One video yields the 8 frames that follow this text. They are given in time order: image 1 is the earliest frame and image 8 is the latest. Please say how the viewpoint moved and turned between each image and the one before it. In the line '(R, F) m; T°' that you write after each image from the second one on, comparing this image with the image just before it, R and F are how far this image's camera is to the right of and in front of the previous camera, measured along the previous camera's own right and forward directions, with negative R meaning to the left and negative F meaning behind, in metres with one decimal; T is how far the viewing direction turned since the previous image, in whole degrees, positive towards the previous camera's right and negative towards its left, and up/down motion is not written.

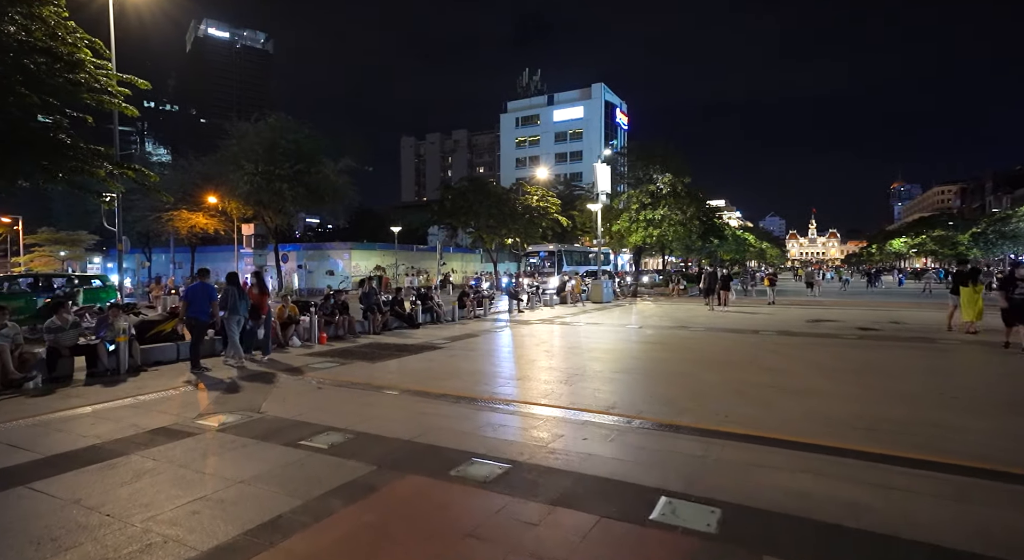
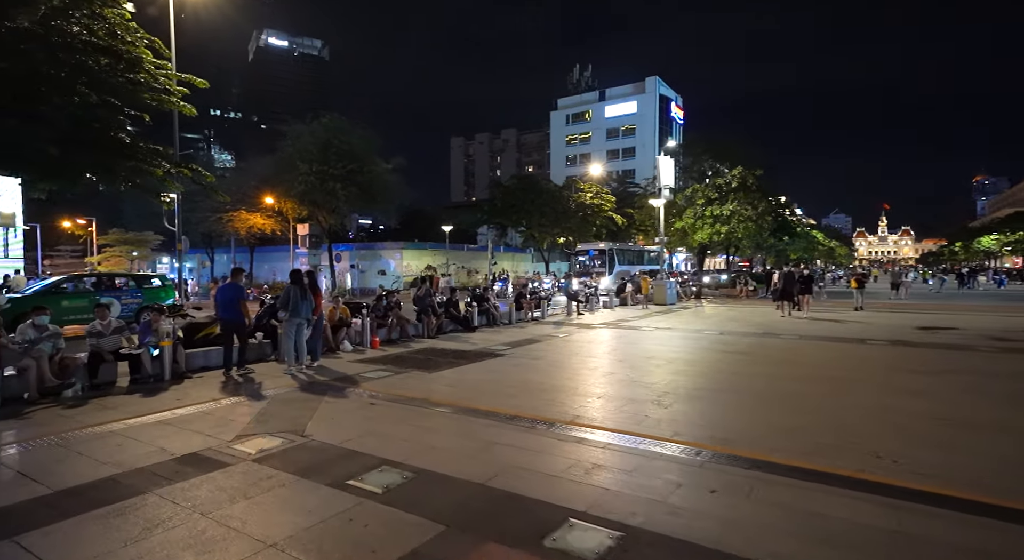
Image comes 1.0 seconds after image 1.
(-0.4, +1.1) m; -5°
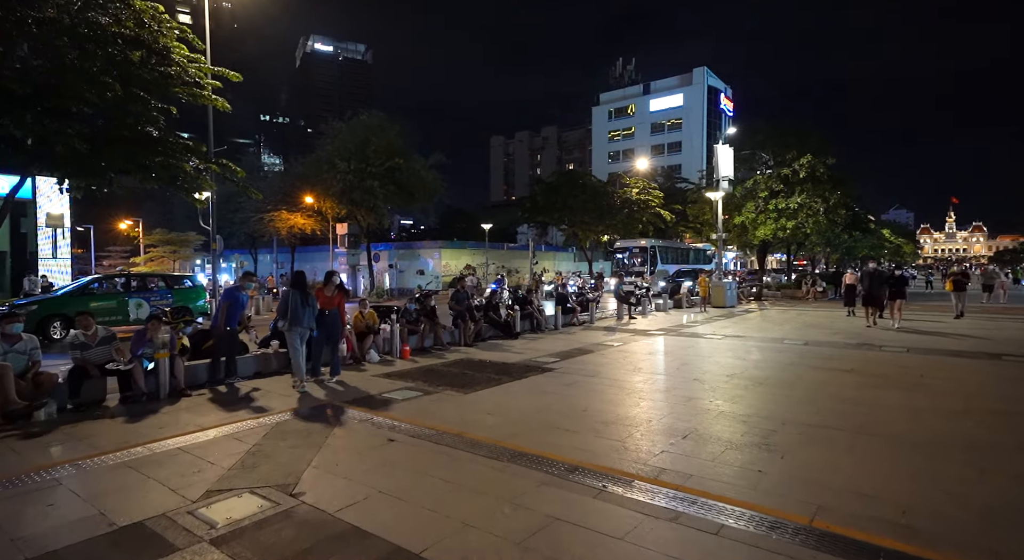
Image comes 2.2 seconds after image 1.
(-0.2, +1.6) m; -4°
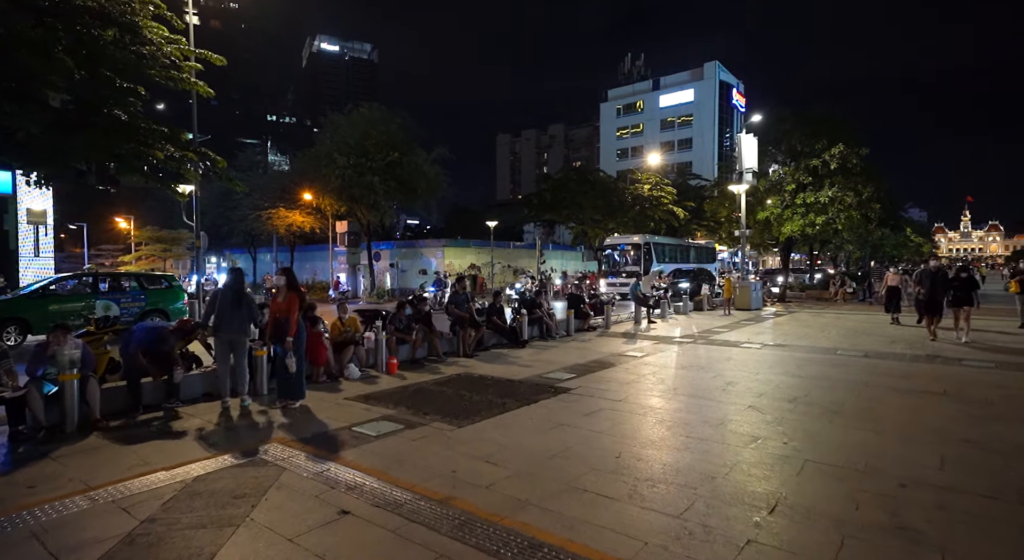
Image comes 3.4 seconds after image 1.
(0.0, +1.7) m; -1°
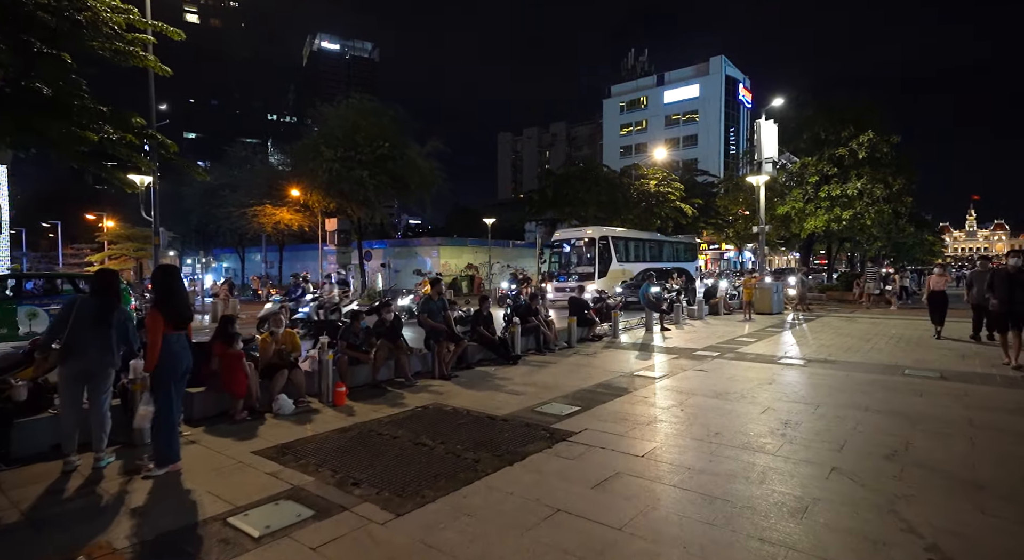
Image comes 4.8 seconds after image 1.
(+0.2, +2.2) m; 0°
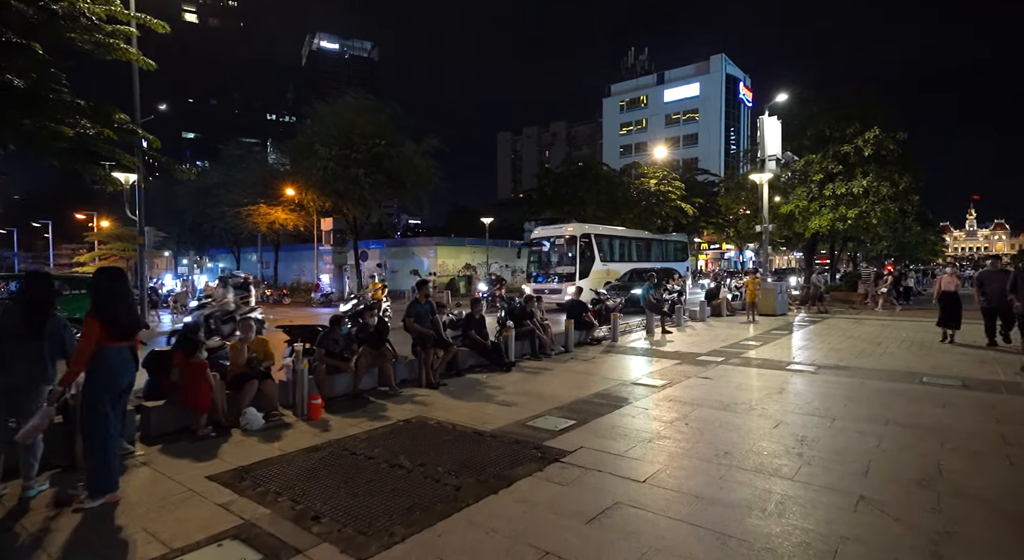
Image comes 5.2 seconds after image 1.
(+0.1, +0.6) m; 0°
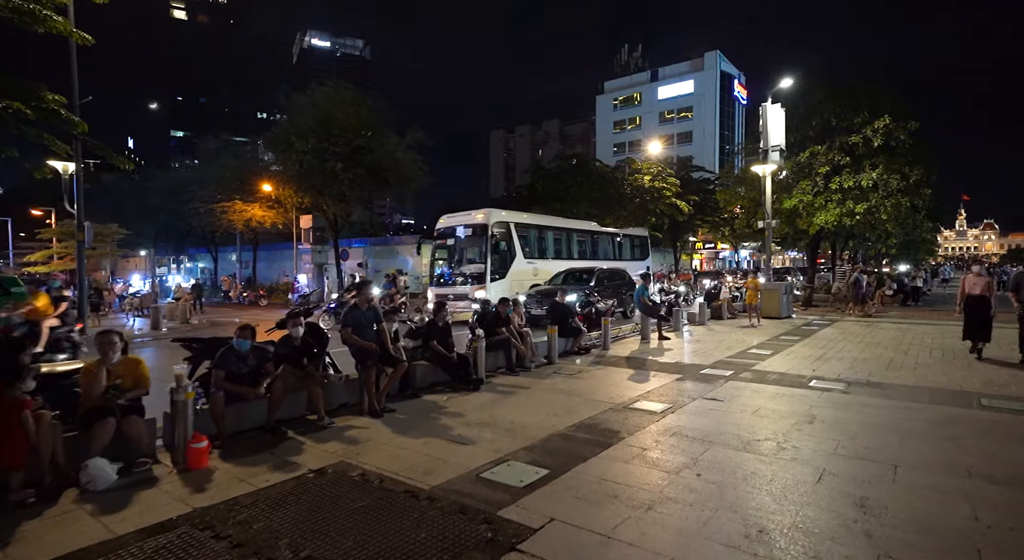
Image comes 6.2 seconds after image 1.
(+0.4, +1.7) m; +1°
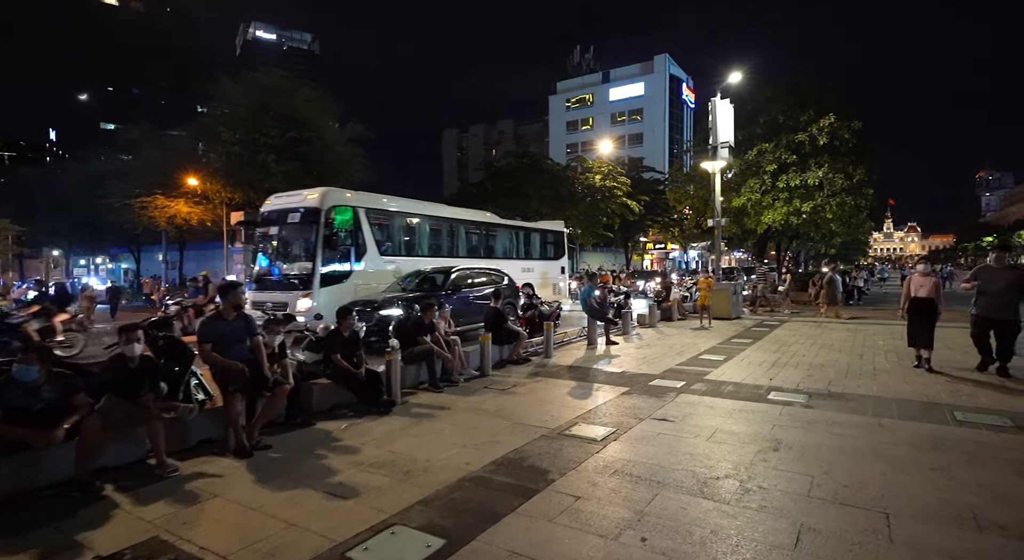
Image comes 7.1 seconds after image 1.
(+0.4, +1.2) m; +5°
